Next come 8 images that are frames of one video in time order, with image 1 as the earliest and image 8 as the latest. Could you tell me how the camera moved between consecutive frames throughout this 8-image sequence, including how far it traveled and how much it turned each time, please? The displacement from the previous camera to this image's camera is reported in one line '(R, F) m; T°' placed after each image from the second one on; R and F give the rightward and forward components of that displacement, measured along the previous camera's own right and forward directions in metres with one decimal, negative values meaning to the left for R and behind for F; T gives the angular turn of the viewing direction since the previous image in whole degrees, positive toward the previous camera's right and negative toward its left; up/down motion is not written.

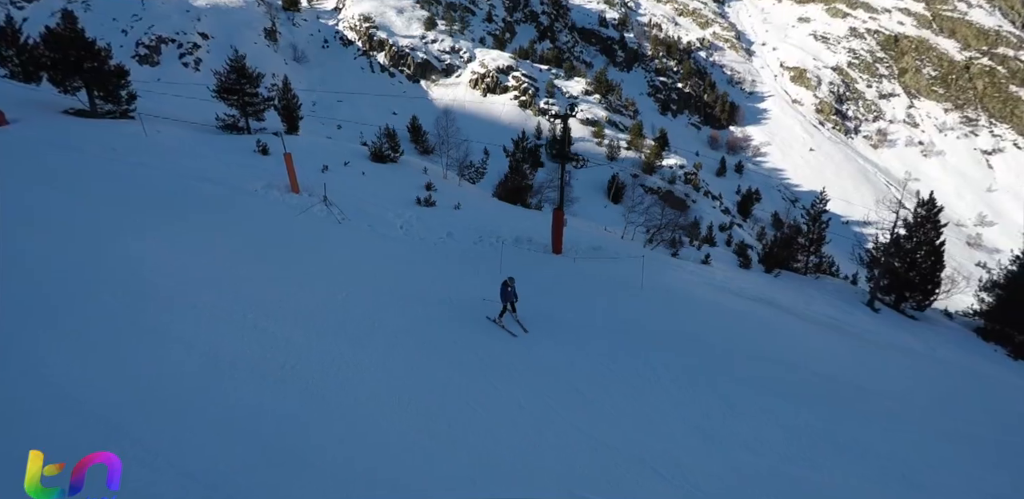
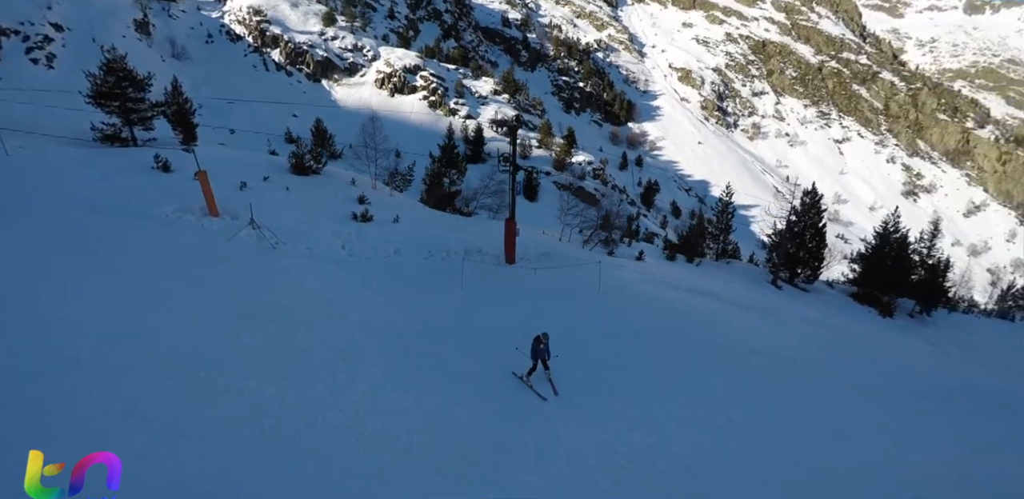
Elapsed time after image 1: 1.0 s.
(-0.5, +0.5) m; +11°
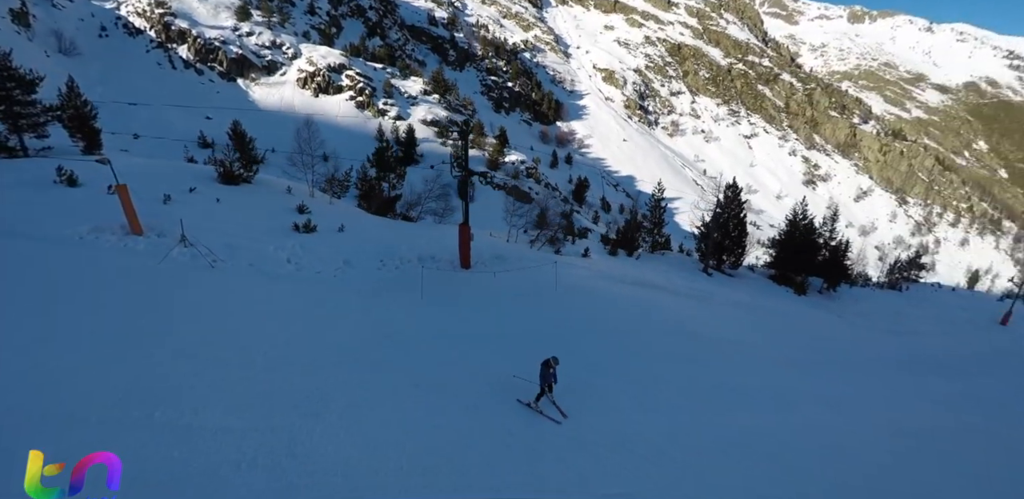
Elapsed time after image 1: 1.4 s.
(-0.4, +0.2) m; +8°
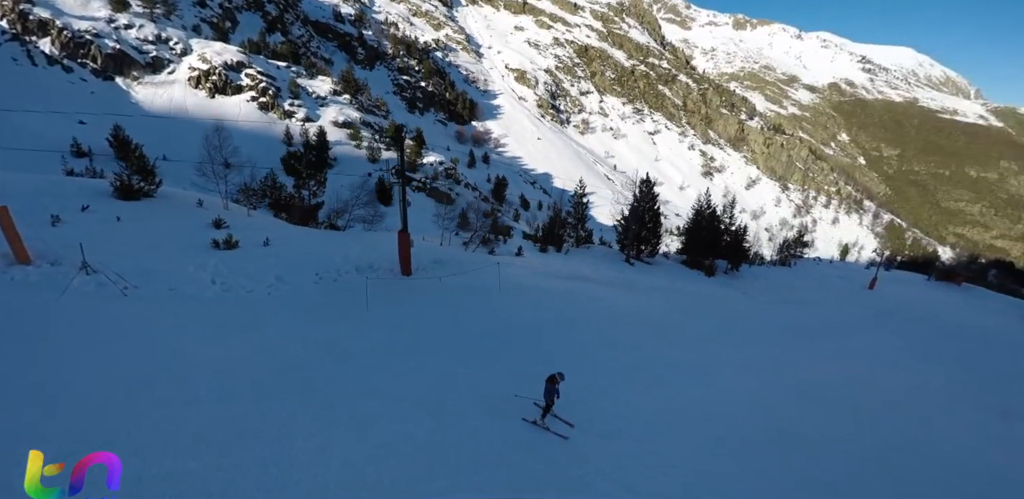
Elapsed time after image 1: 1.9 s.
(-0.4, +0.1) m; +10°
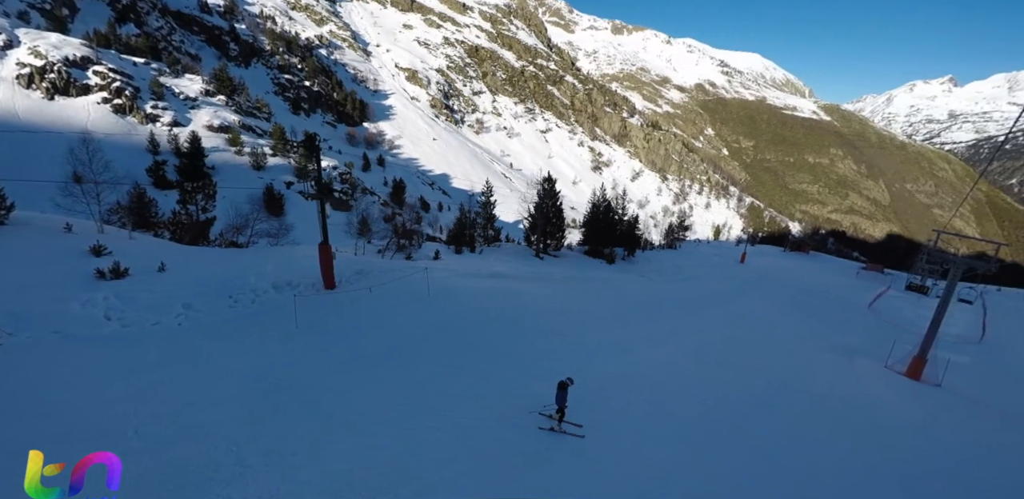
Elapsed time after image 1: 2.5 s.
(-0.6, 0.0) m; +13°
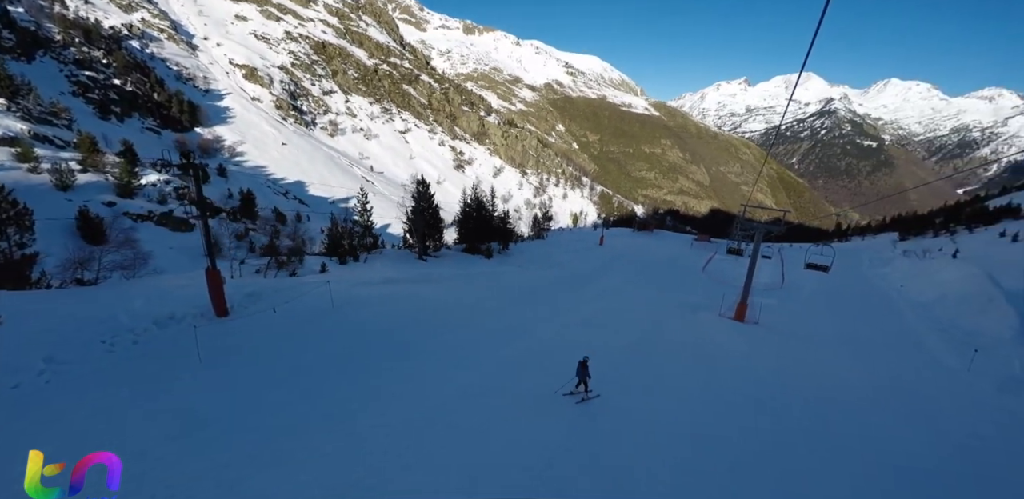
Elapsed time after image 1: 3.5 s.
(-0.9, -0.1) m; +17°
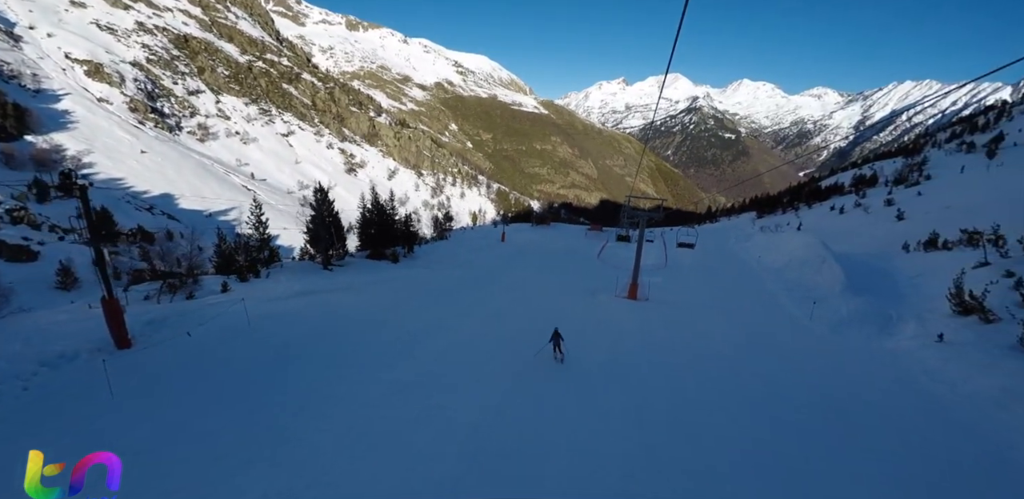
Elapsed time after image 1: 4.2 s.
(-0.7, -0.3) m; +13°
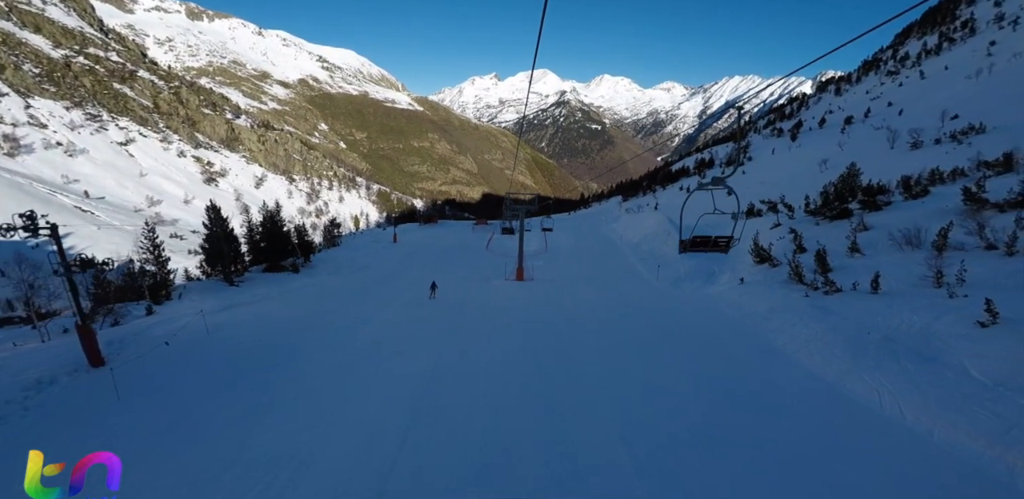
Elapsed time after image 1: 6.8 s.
(-1.1, -2.6) m; +14°
